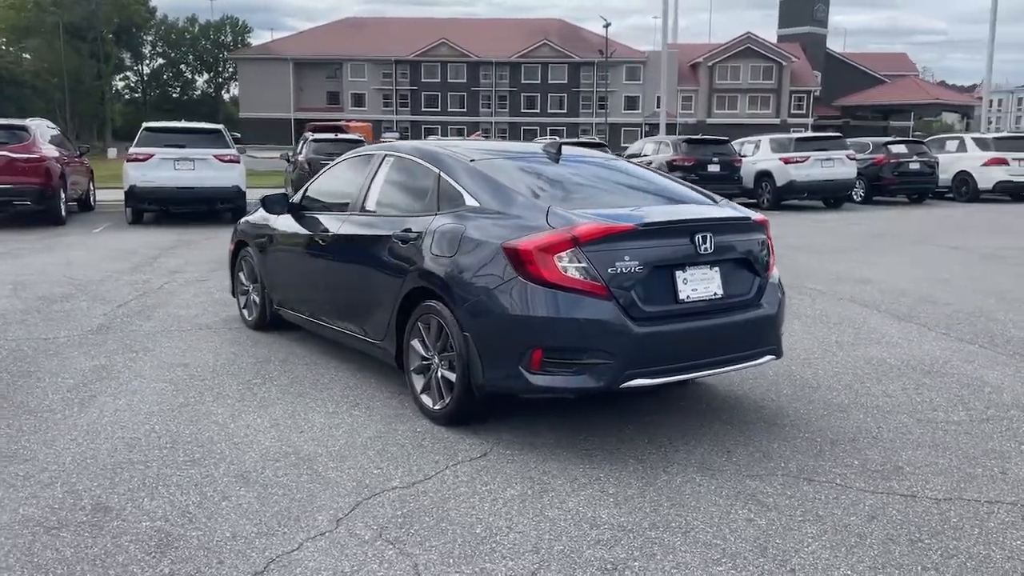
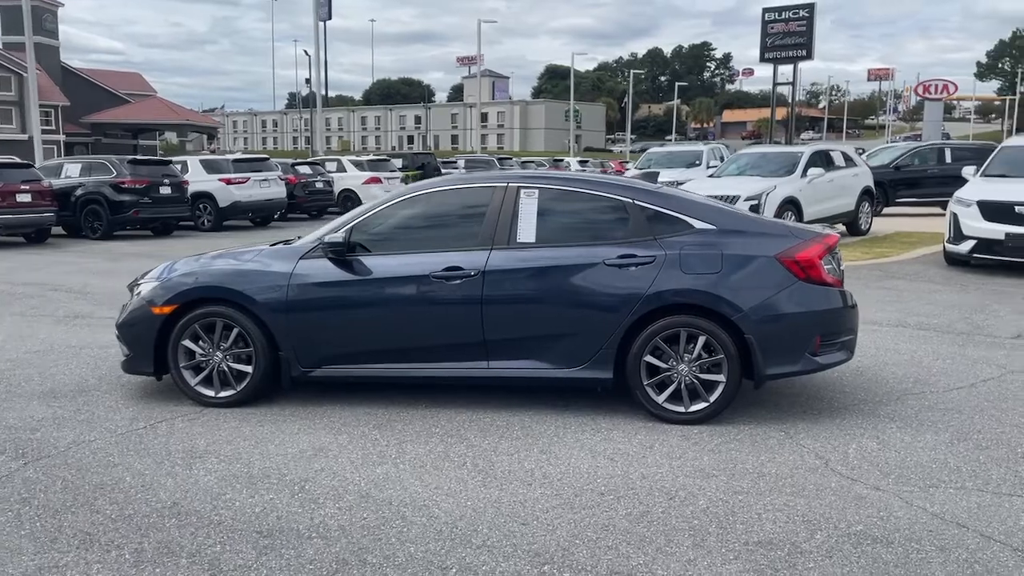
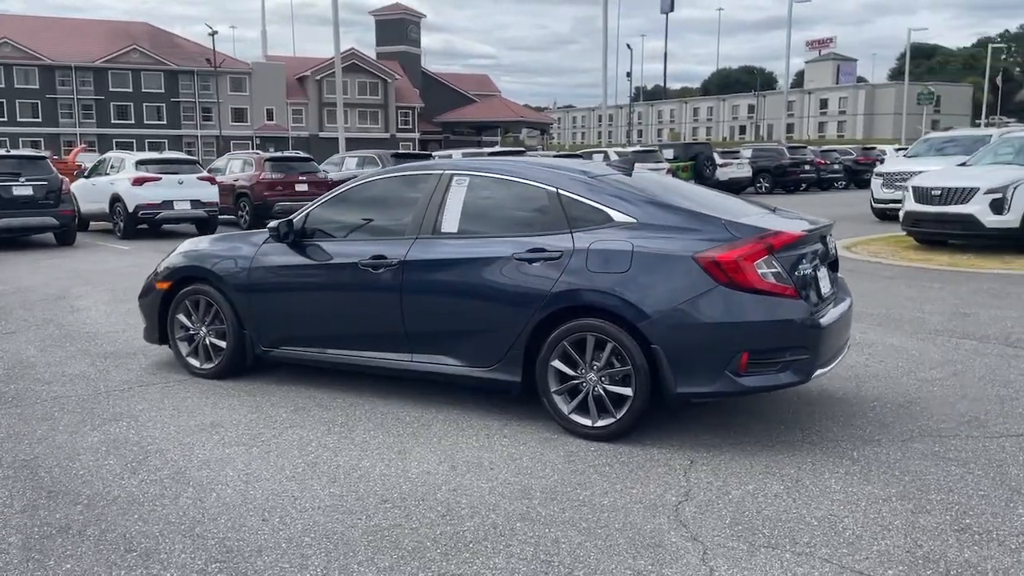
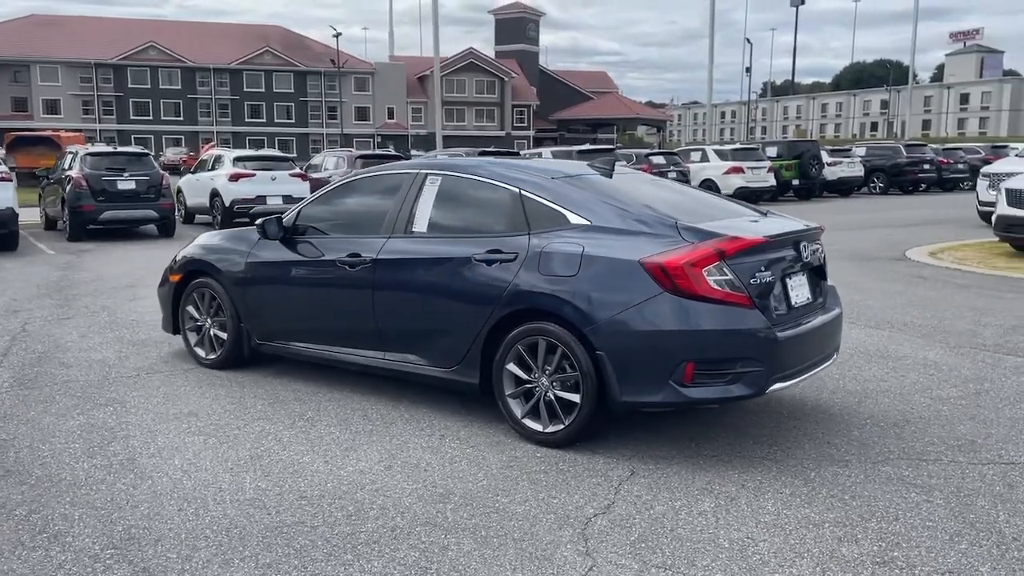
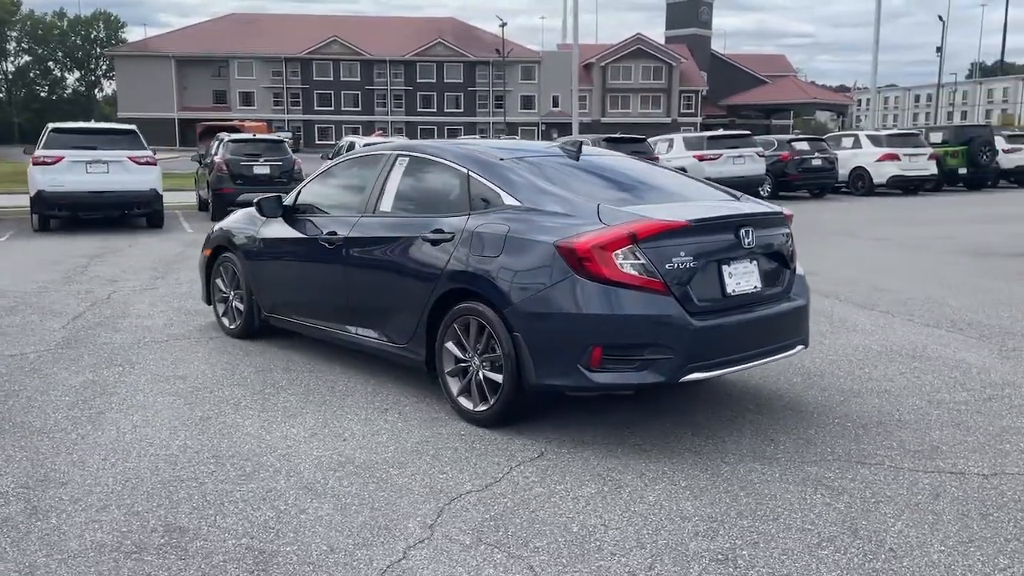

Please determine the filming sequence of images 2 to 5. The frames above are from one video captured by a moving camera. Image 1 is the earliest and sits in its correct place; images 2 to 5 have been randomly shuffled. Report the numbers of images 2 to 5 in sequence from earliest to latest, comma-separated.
5, 4, 3, 2
